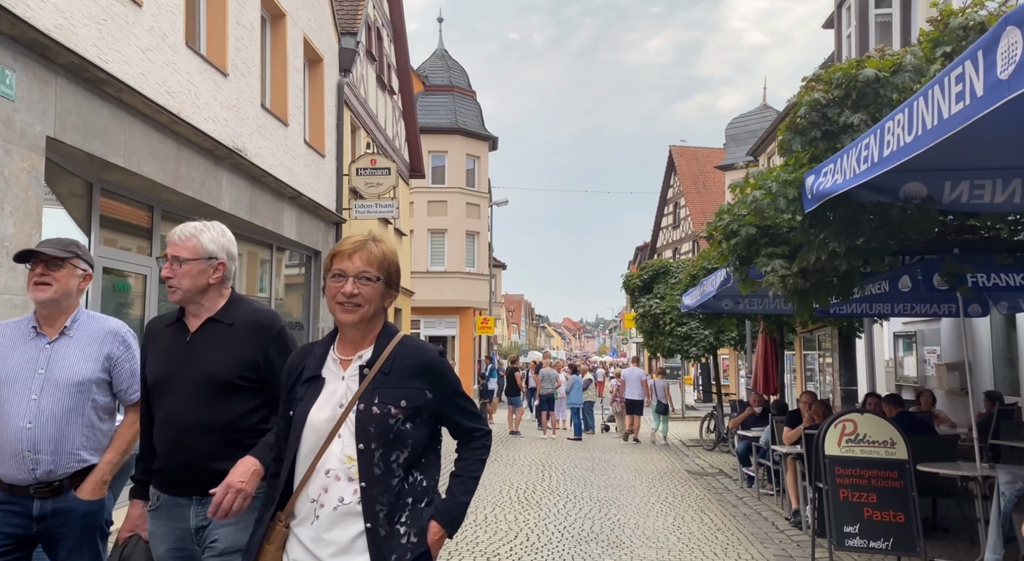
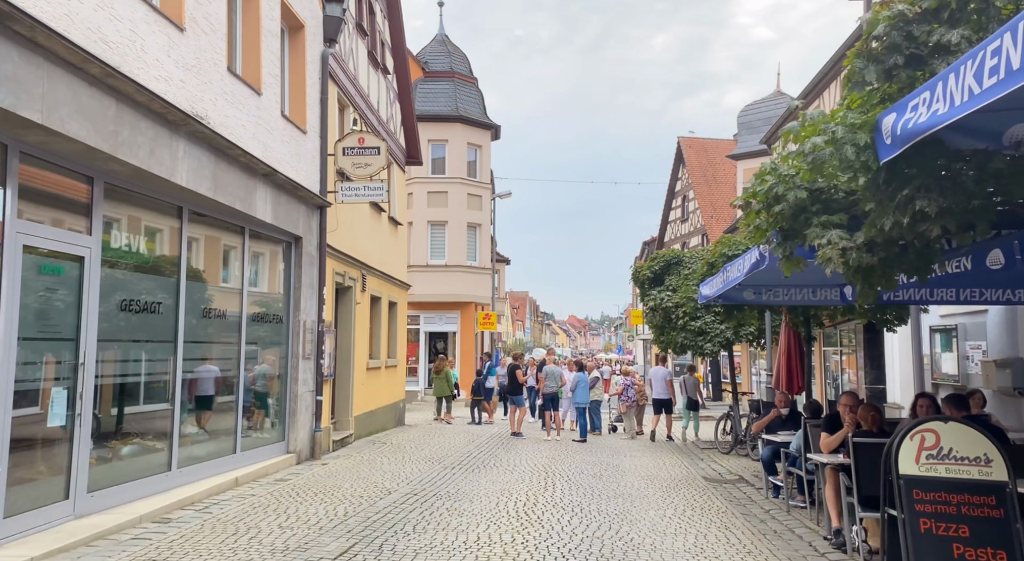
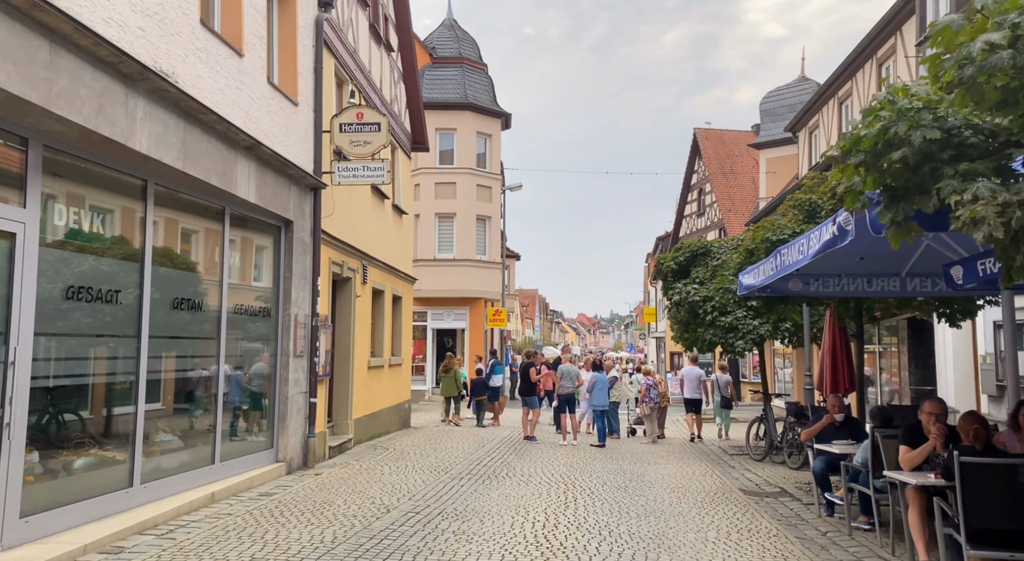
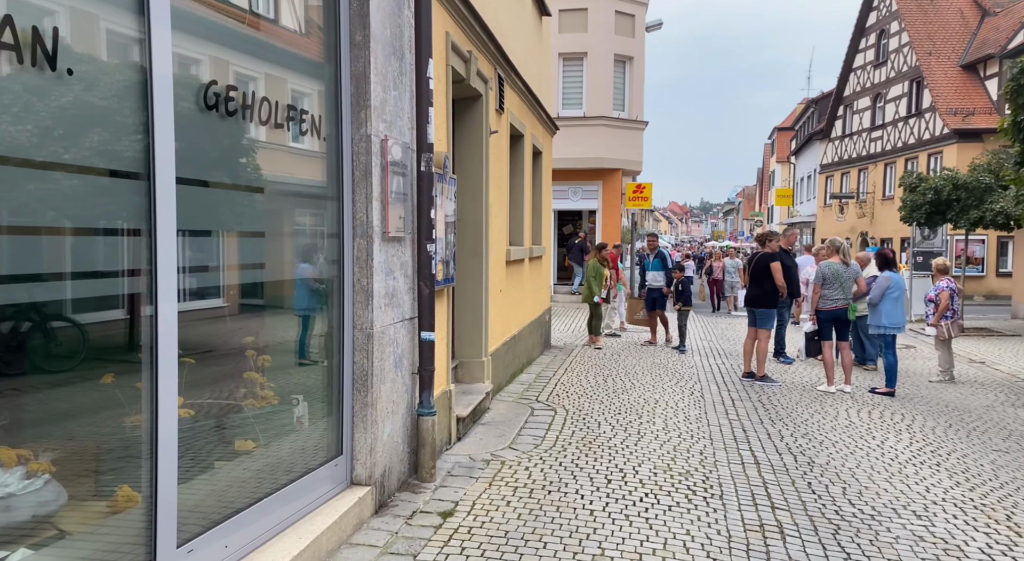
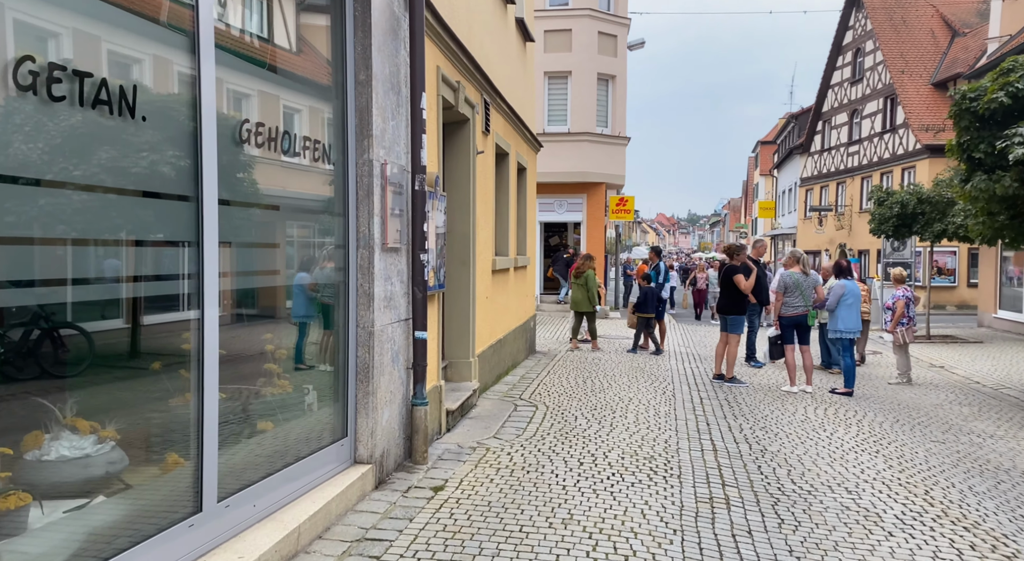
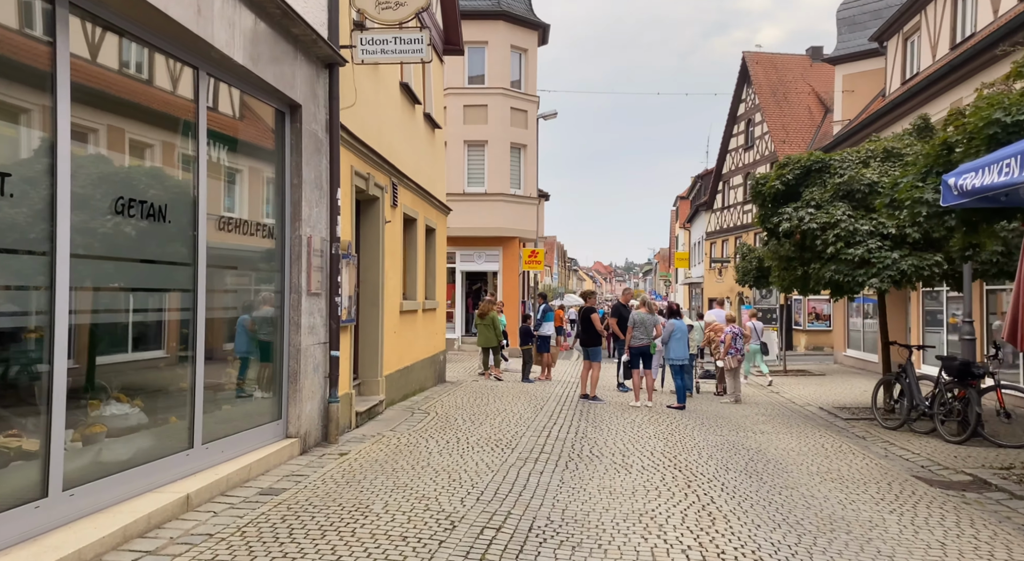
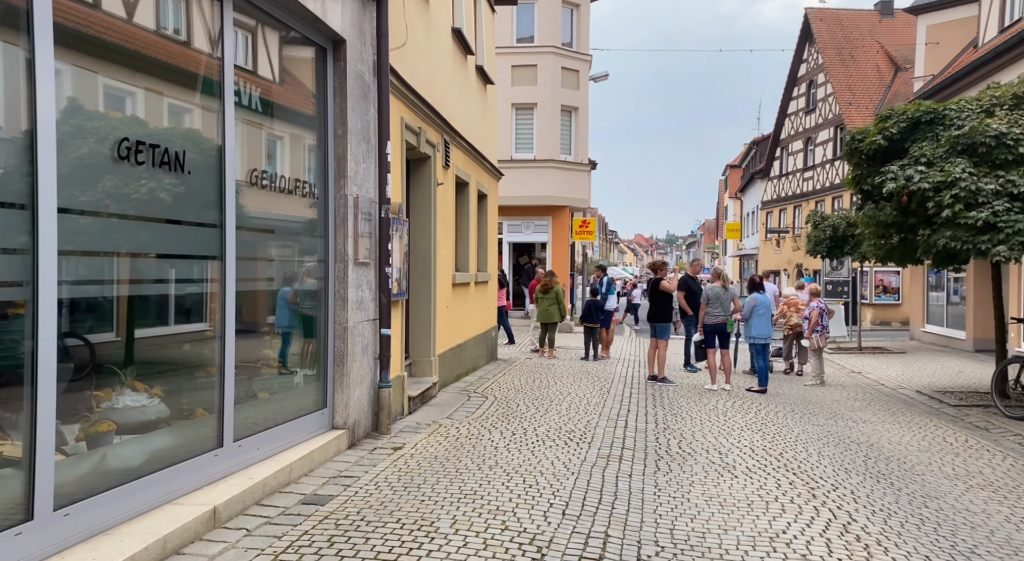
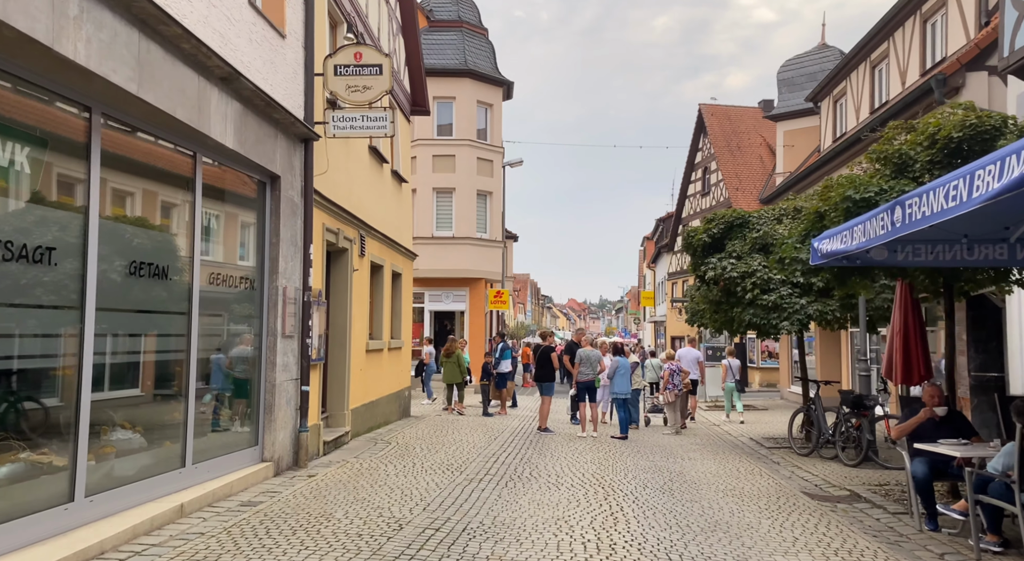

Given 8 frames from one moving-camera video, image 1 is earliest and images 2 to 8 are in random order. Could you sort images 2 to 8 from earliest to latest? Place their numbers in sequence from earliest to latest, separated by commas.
2, 3, 8, 6, 7, 5, 4
